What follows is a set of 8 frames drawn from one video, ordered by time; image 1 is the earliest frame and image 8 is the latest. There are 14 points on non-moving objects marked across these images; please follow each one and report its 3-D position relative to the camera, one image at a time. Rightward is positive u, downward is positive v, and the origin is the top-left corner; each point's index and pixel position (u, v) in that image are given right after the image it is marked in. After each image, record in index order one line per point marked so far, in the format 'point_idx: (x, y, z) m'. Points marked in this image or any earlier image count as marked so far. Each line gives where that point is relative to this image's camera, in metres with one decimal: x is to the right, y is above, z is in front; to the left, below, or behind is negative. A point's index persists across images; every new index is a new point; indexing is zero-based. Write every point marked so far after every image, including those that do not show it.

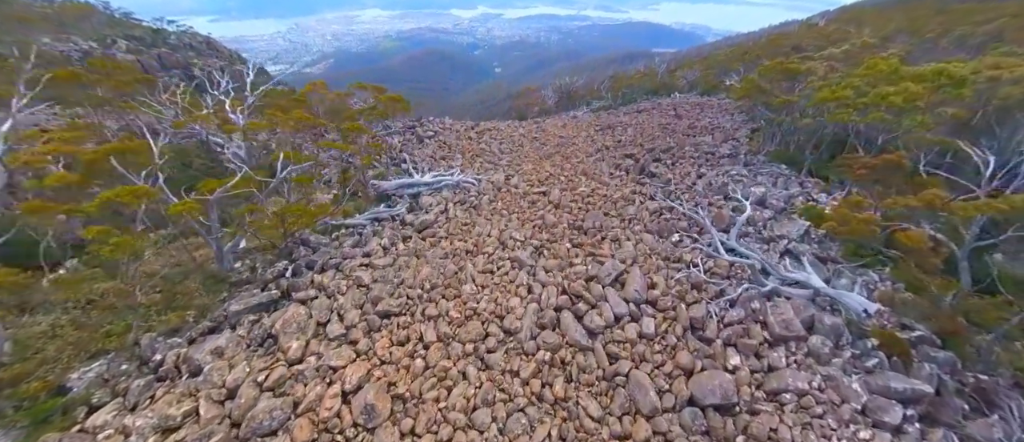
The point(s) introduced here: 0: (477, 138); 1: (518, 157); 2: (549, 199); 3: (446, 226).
0: (-1.2, +3.0, +12.6) m
1: (+0.2, +2.0, +11.0) m
2: (+0.8, +0.4, +7.4) m
3: (-1.1, -0.1, +6.2) m
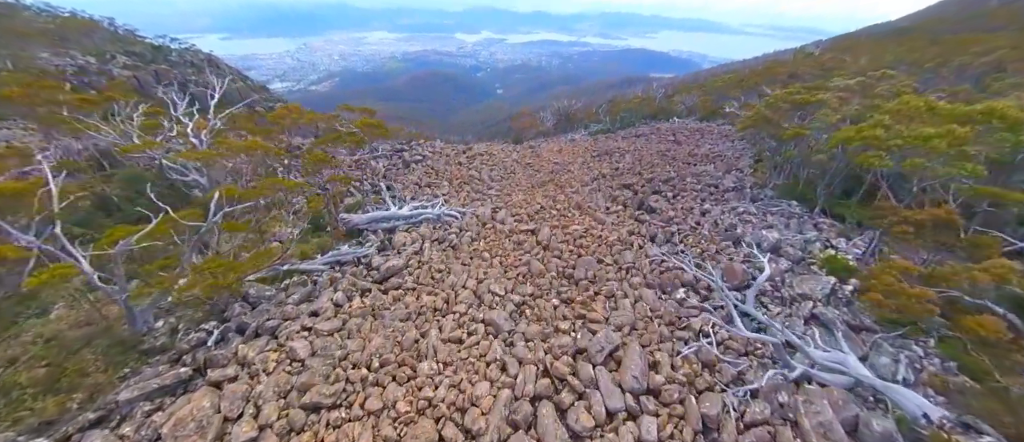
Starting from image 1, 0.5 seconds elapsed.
0: (-1.5, +2.0, +12.0) m
1: (-0.1, +1.0, +10.3) m
2: (+0.5, -0.4, +6.6) m
3: (-1.4, -0.8, +5.4) m
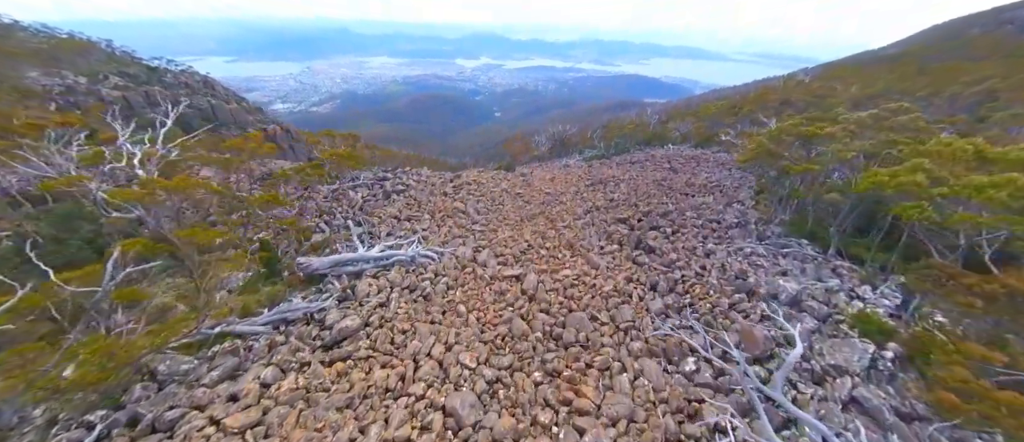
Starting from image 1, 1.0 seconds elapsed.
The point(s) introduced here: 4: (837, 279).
0: (-1.9, +0.9, +11.3) m
1: (-0.4, 0.0, +9.5) m
2: (+0.1, -1.1, +5.8) m
3: (-1.7, -1.5, +4.6) m
4: (+5.5, -1.0, +6.1) m
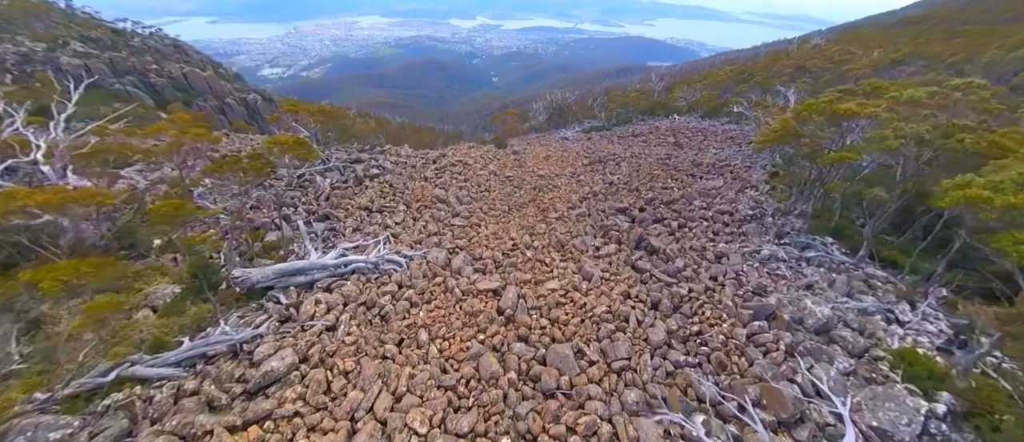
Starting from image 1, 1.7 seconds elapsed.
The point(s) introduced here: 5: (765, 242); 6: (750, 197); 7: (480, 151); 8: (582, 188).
0: (-2.2, +1.3, +10.1) m
1: (-0.8, +0.3, +8.5) m
2: (-0.2, -1.2, +4.9) m
3: (-2.1, -1.7, +3.7) m
4: (+5.1, -1.0, +5.2) m
5: (+4.8, -0.4, +6.9) m
6: (+5.9, +0.7, +9.0) m
7: (-1.2, +2.7, +13.8) m
8: (+2.0, +1.0, +10.2) m
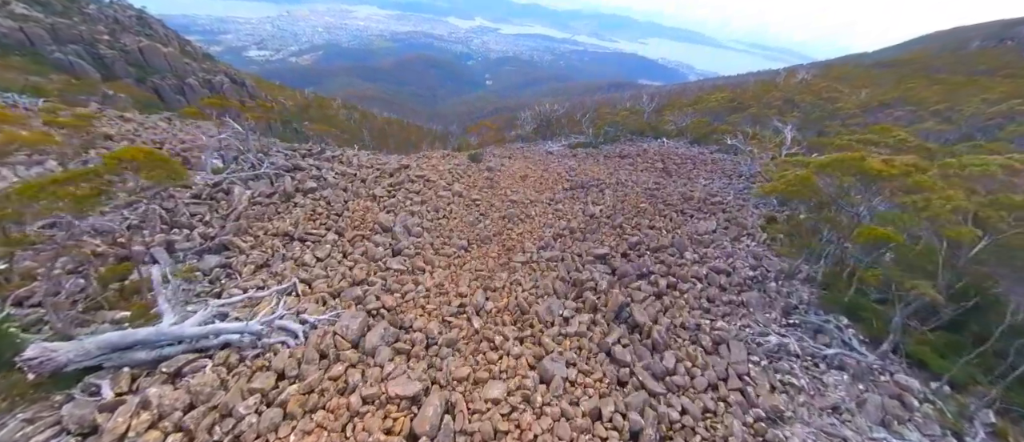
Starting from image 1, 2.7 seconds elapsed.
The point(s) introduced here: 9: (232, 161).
0: (-3.0, +0.6, +8.6) m
1: (-1.6, -0.5, +7.0) m
2: (-0.9, -2.0, +3.4) m
3: (-2.8, -2.3, +2.1) m
4: (+4.4, -2.2, +3.9) m
5: (+4.0, -1.5, +5.6) m
6: (+5.1, -0.6, +7.8) m
7: (-2.1, +1.9, +12.3) m
8: (+1.1, 0.0, +8.8) m
9: (-7.2, +1.5, +9.3) m
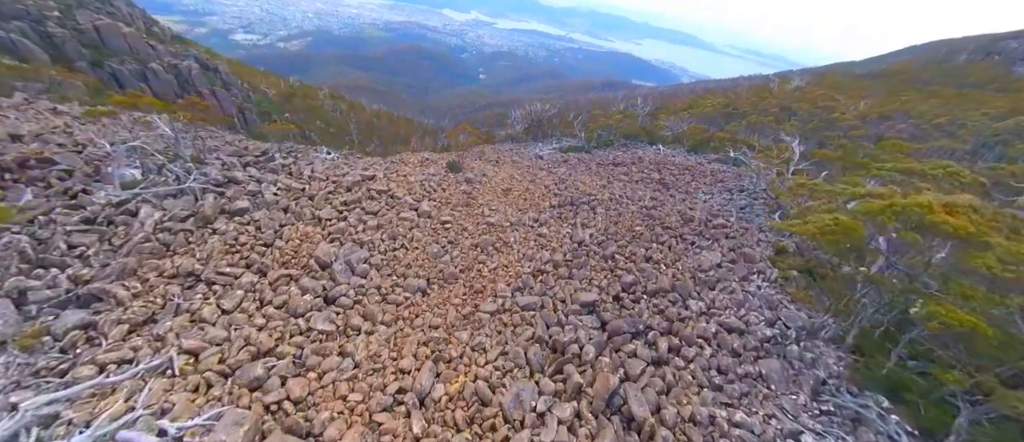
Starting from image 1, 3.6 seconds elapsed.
0: (-3.5, +0.1, +7.1) m
1: (-2.1, -1.1, +5.6) m
2: (-1.4, -2.6, +2.1) m
3: (-3.2, -2.9, +0.7) m
4: (+3.9, -3.0, +2.7) m
5: (+3.6, -2.3, +4.5) m
6: (+4.6, -1.3, +6.6) m
7: (-2.7, +1.4, +10.9) m
8: (+0.6, -0.6, +7.6) m
9: (-7.7, +1.1, +7.7) m
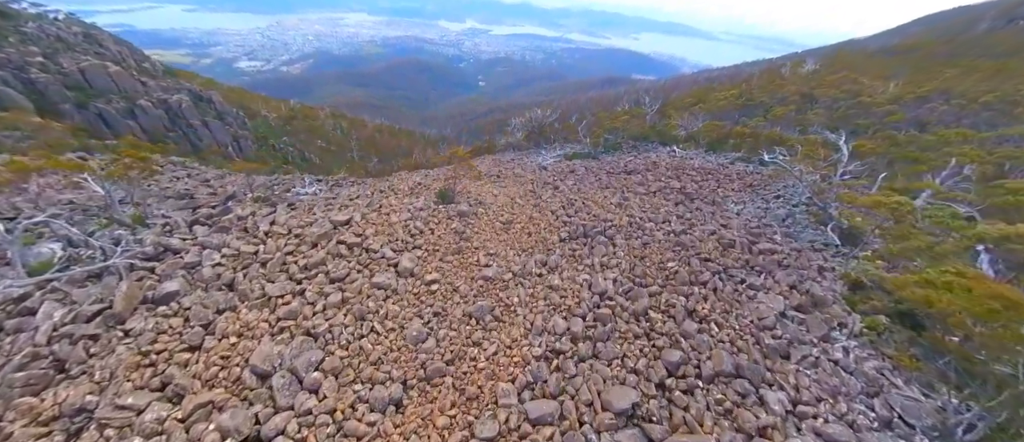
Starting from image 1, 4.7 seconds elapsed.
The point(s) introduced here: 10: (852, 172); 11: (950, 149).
0: (-3.5, -1.1, +5.7) m
1: (-2.0, -2.2, +4.1) m
2: (-1.3, -3.6, +0.5) m
3: (-3.1, -4.1, -0.7) m
4: (+4.0, -3.6, +1.1) m
5: (+3.7, -3.0, +2.8) m
6: (+4.7, -2.0, +4.9) m
7: (-2.6, +0.2, +9.4) m
8: (+0.7, -1.5, +6.0) m
9: (-7.7, -0.4, +6.4) m
10: (+11.7, +1.7, +12.4) m
11: (+15.6, +2.7, +12.8) m
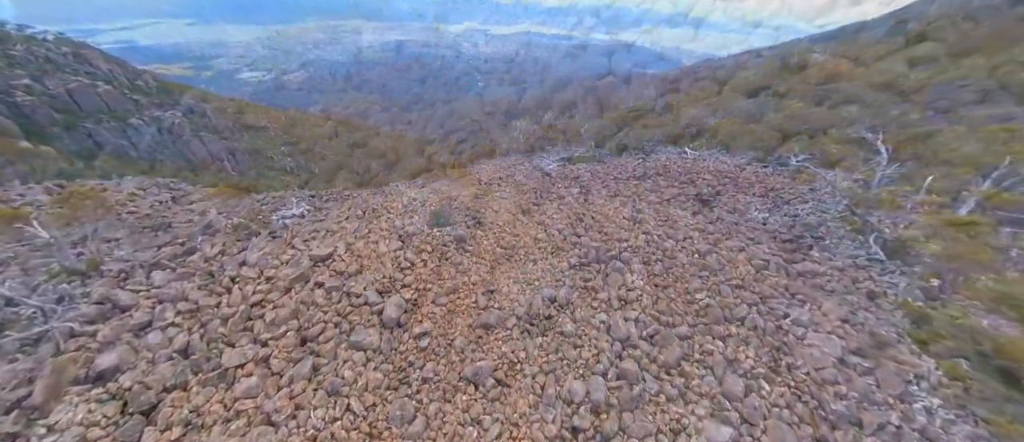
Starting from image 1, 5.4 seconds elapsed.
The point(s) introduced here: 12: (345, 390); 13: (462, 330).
0: (-3.4, -1.8, +4.8) m
1: (-1.9, -2.8, +3.2) m
2: (-1.2, -4.3, -0.4) m
3: (-3.0, -4.8, -1.6) m
4: (+4.1, -4.1, +0.1) m
5: (+3.7, -3.4, +1.8) m
6: (+4.8, -2.4, +3.9) m
7: (-2.6, -0.4, +8.5) m
8: (+0.7, -2.1, +5.0) m
9: (-7.7, -1.3, +5.6) m
10: (+11.8, +1.6, +11.2) m
11: (+15.7, +2.7, +11.6) m
12: (-2.1, -2.1, +4.5) m
13: (-0.7, -1.8, +5.6) m
